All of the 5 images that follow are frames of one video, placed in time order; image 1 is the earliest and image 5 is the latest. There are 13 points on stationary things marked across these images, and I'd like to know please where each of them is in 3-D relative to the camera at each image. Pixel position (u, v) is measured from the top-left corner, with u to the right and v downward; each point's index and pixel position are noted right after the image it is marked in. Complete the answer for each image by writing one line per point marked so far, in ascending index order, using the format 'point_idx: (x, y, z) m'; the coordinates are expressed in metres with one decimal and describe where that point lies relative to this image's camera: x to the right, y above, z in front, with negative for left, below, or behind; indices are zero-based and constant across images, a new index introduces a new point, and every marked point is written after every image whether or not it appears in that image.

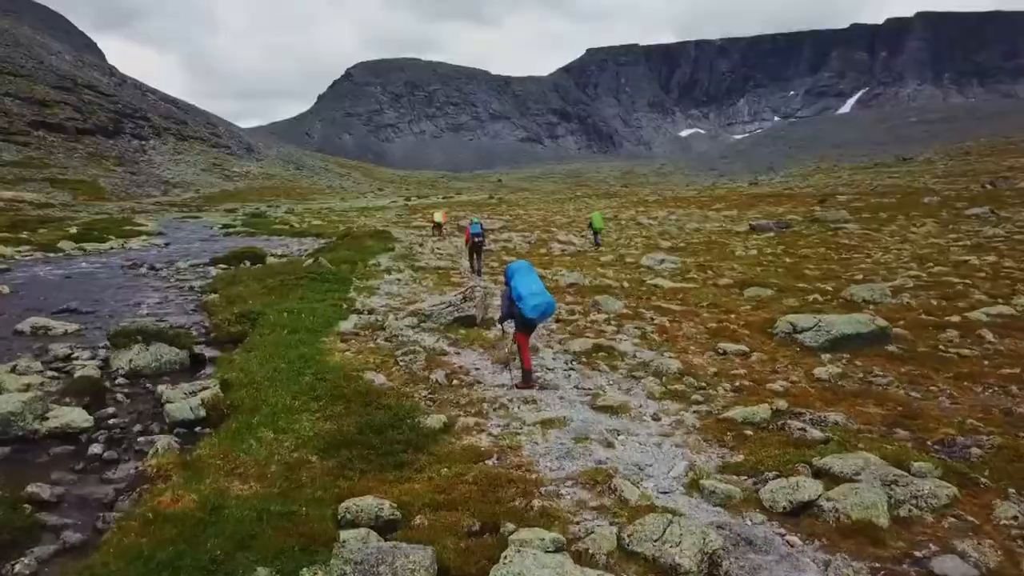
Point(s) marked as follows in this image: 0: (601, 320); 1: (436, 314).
0: (+1.9, -0.7, +17.2) m
1: (-1.7, -0.5, +17.4) m
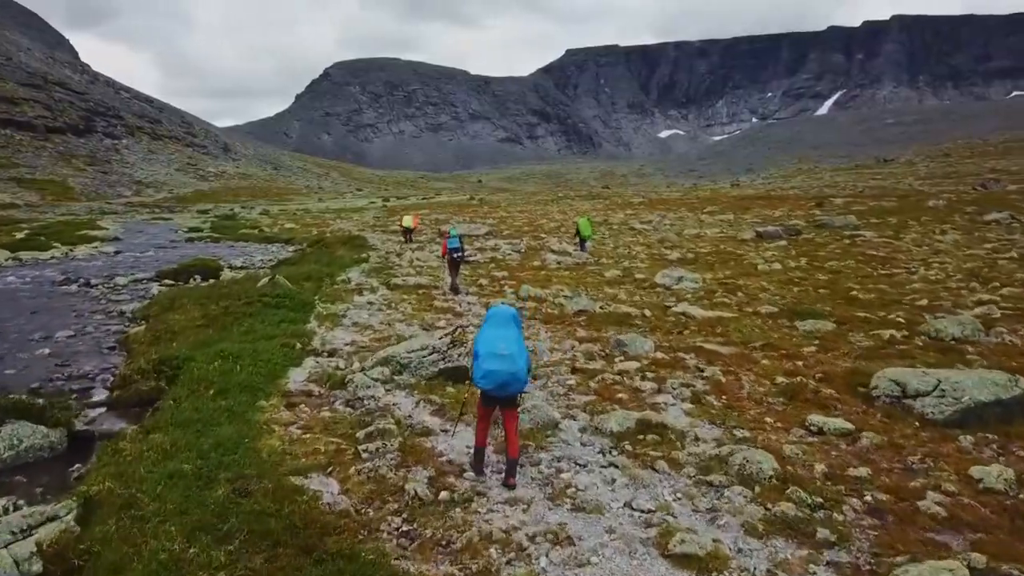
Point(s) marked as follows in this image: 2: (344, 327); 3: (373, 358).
0: (+1.9, -1.4, +13.1) m
1: (-1.6, -1.2, +13.2) m
2: (-3.8, -0.9, +18.4) m
3: (-2.4, -1.2, +14.0) m
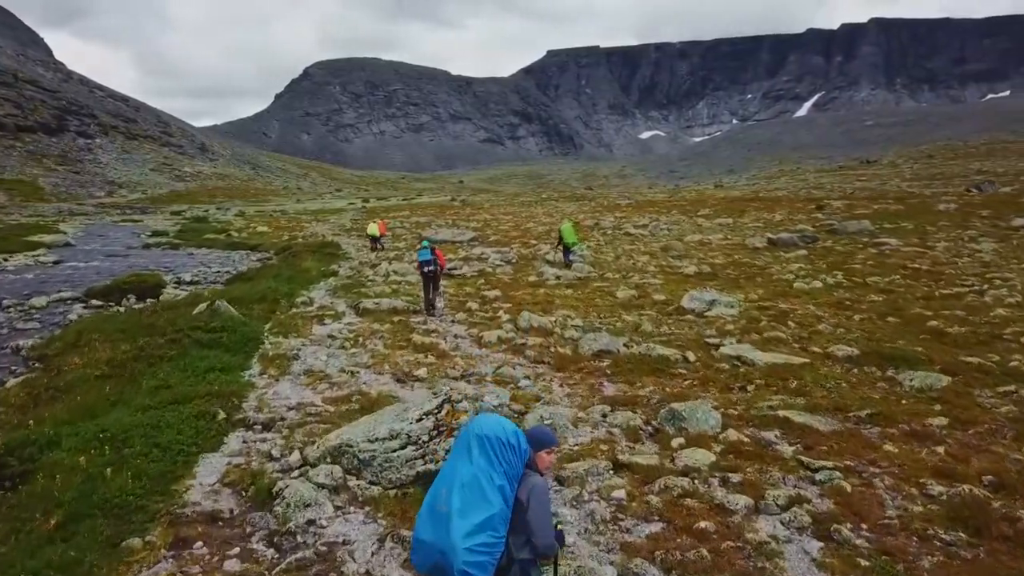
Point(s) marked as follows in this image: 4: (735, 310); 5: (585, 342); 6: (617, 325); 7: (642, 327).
0: (+2.1, -2.0, +8.8) m
1: (-1.4, -1.8, +8.8) m
2: (-3.7, -1.5, +14.0) m
3: (-2.2, -1.8, +9.6) m
4: (+5.3, -0.5, +19.5) m
5: (+1.4, -1.1, +15.7) m
6: (+2.3, -0.8, +18.2) m
7: (+2.8, -0.9, +17.7) m
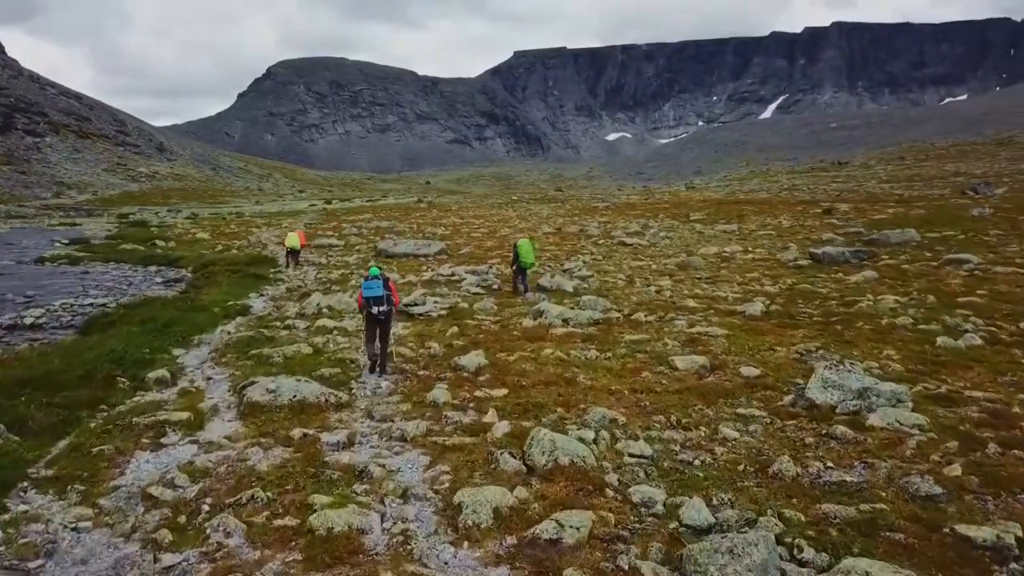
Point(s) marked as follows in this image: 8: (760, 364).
0: (+2.5, -3.1, 0.0) m
1: (-1.0, -3.0, -0.1) m
2: (-3.5, -2.7, +5.0) m
3: (-1.8, -2.9, +0.6) m
4: (+5.3, -1.6, +10.8) m
5: (+1.6, -2.2, +7.0) m
6: (+2.4, -1.9, +9.5) m
7: (+2.9, -2.0, +9.0) m
8: (+4.2, -1.3, +14.1) m
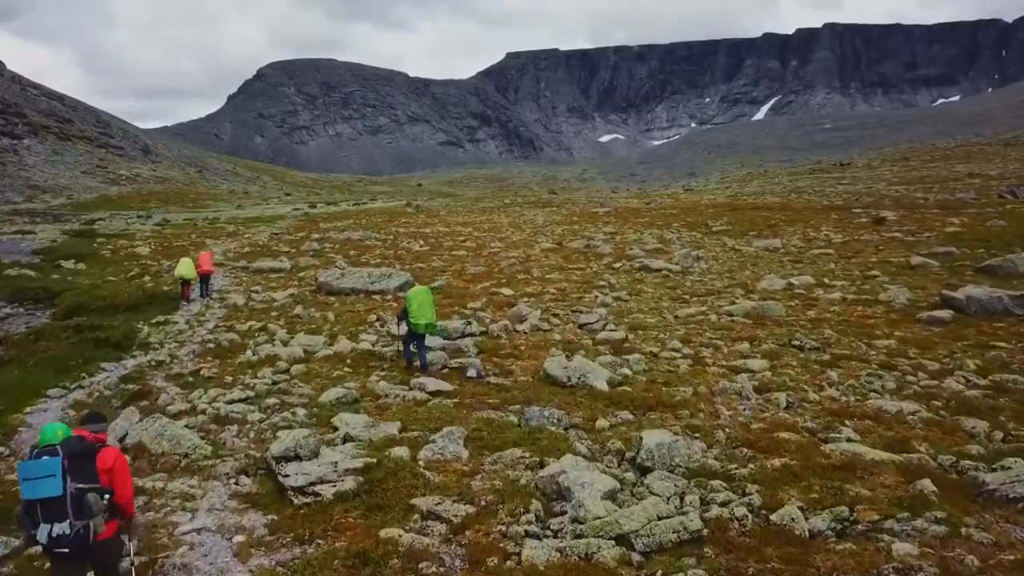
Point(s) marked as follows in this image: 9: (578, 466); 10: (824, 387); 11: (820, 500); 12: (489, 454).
0: (+2.5, -4.7, -11.0) m
1: (-1.0, -4.6, -11.1) m
2: (-3.6, -4.3, -6.1) m
3: (-1.8, -4.6, -10.4) m
4: (+5.2, -3.3, -0.2) m
5: (+1.5, -3.8, -4.1) m
6: (+2.3, -3.6, -1.6) m
7: (+2.8, -3.6, -2.1) m
8: (+4.1, -3.0, +3.1) m
9: (+1.0, -2.2, +9.3) m
10: (+5.5, -1.7, +14.6) m
11: (+3.3, -2.3, +8.9) m
12: (-0.4, -2.2, +10.9) m
